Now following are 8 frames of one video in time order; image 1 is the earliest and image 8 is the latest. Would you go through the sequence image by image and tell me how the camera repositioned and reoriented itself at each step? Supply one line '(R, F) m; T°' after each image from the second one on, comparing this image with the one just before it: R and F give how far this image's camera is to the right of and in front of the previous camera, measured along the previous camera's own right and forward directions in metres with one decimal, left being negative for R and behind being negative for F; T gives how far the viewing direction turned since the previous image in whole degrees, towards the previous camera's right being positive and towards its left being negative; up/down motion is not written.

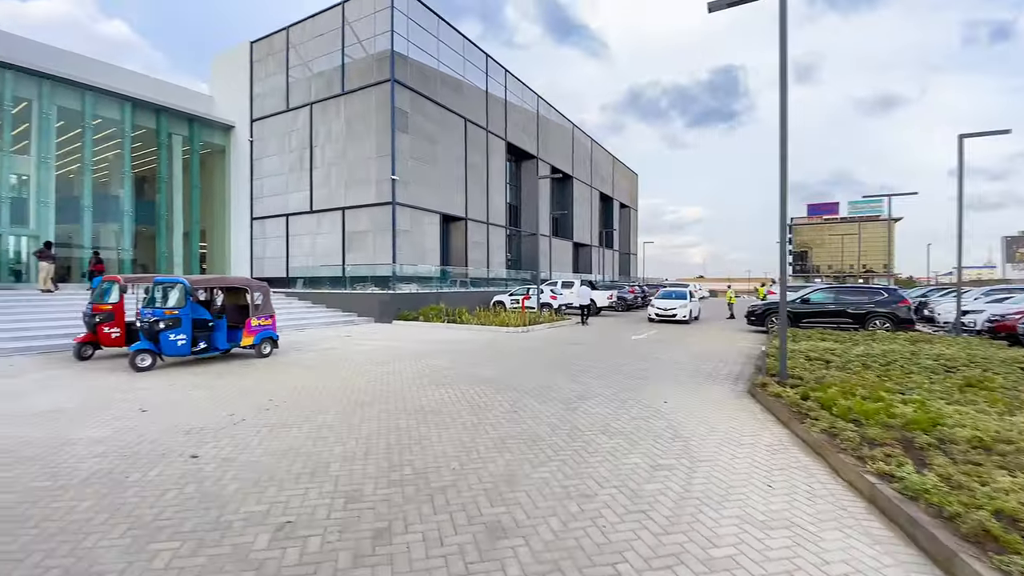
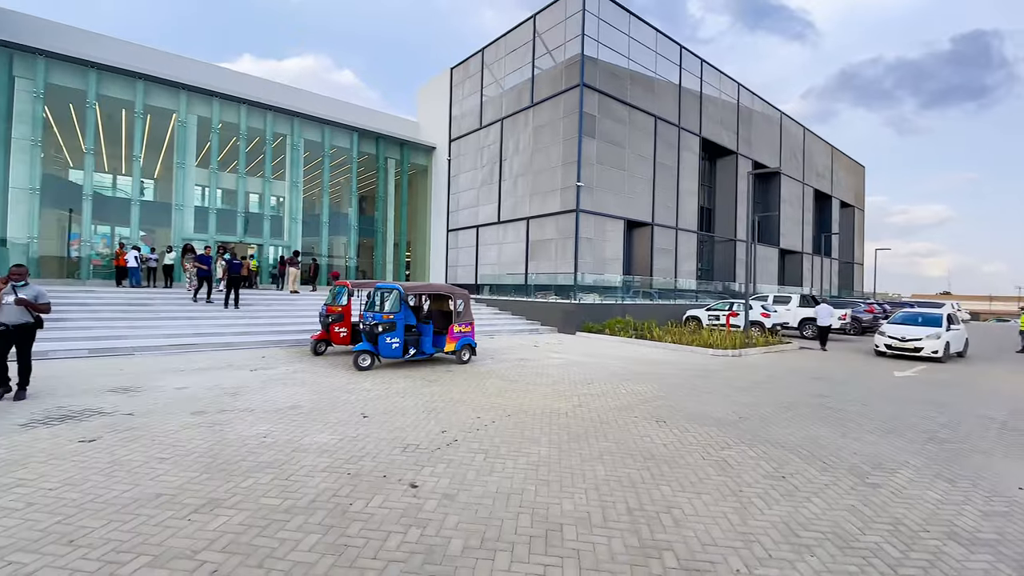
(-0.9, +1.1) m; -20°
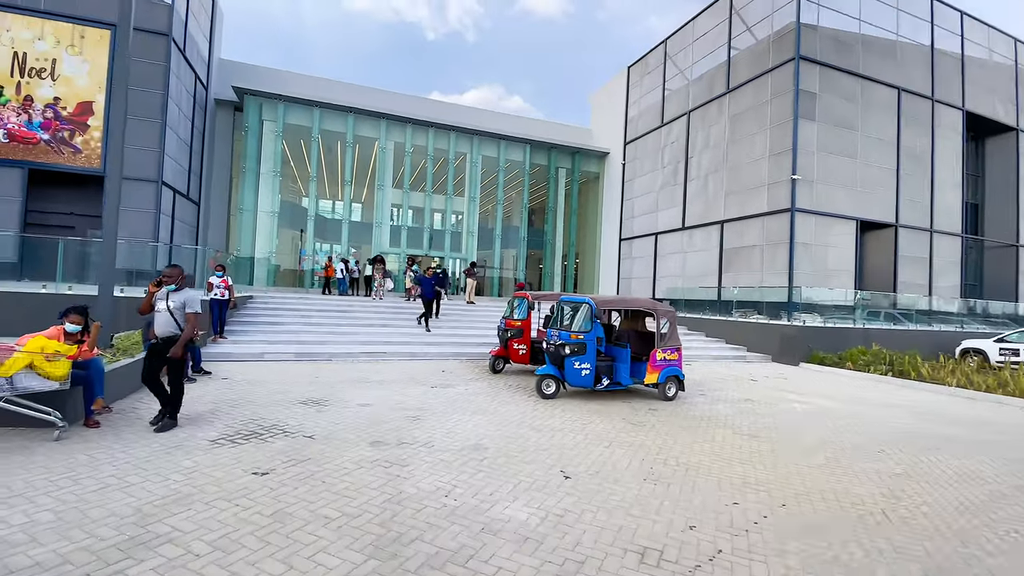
(-1.0, +1.7) m; -19°
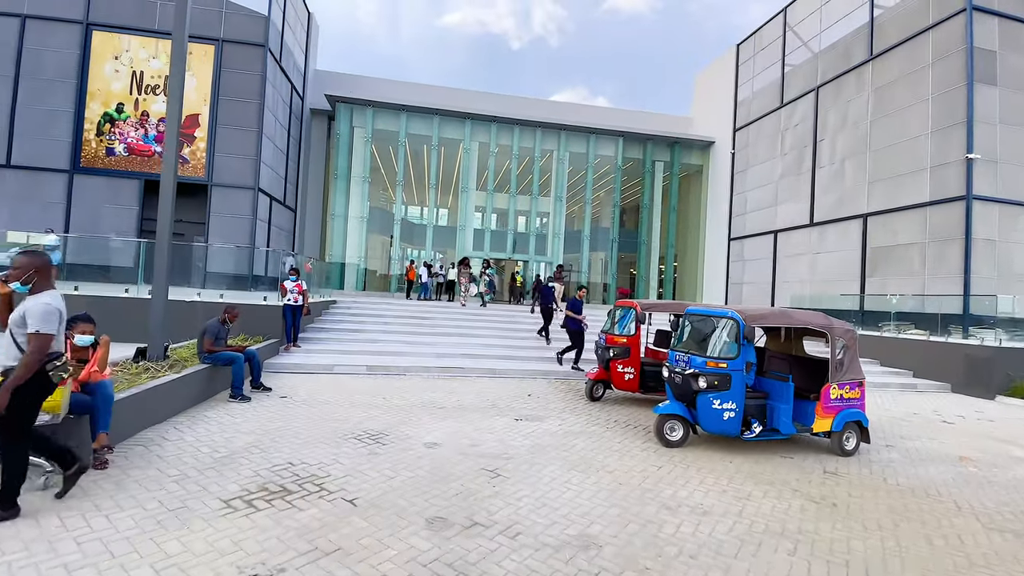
(-0.3, +1.8) m; -10°
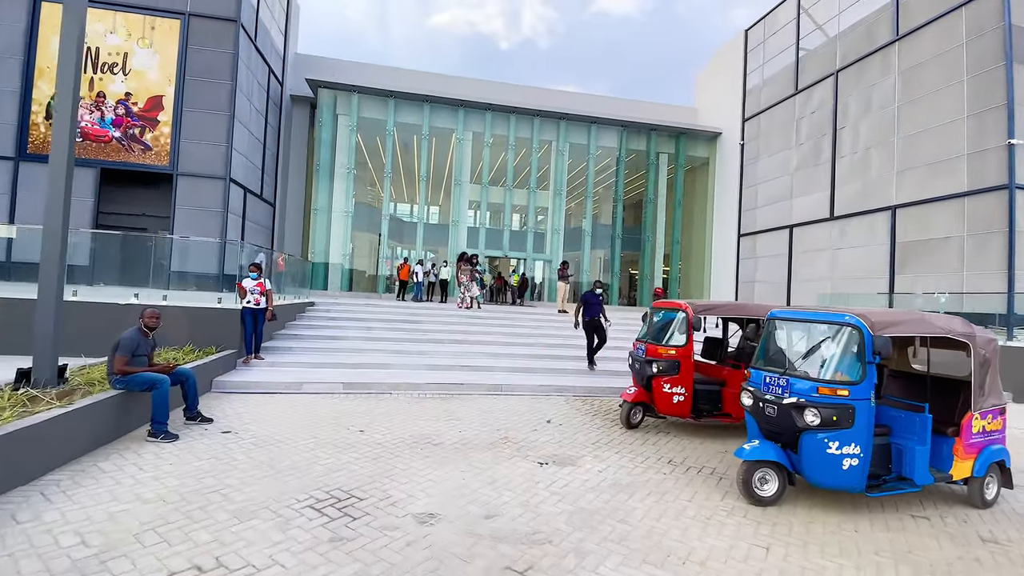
(-0.3, +1.7) m; +1°
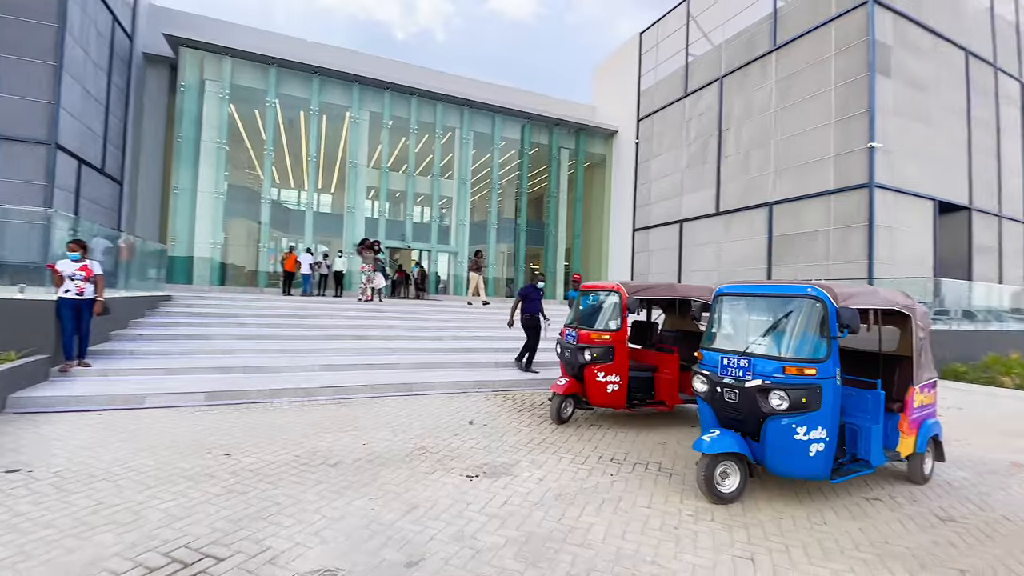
(-0.2, +0.9) m; +12°
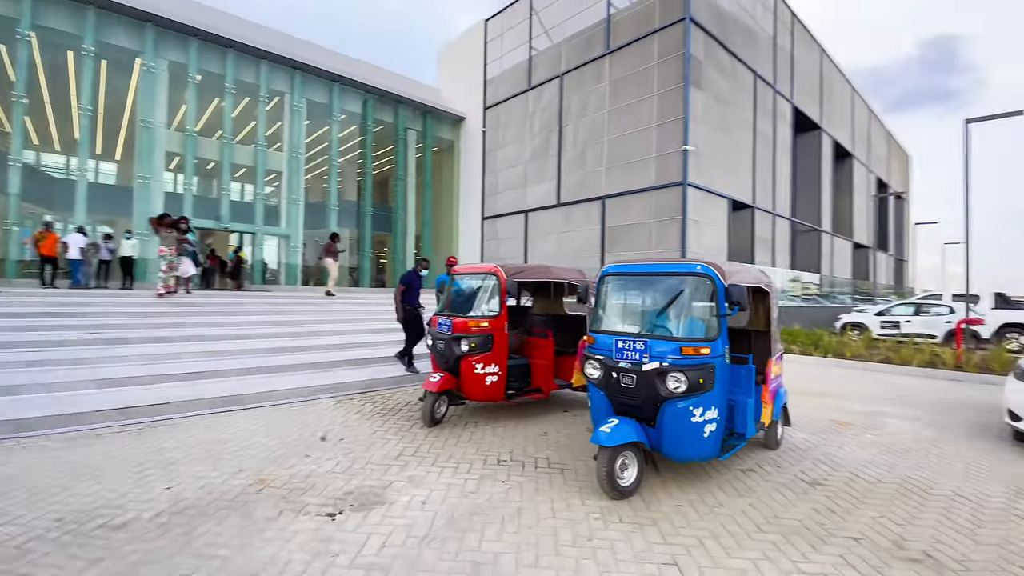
(-0.2, +0.7) m; +19°
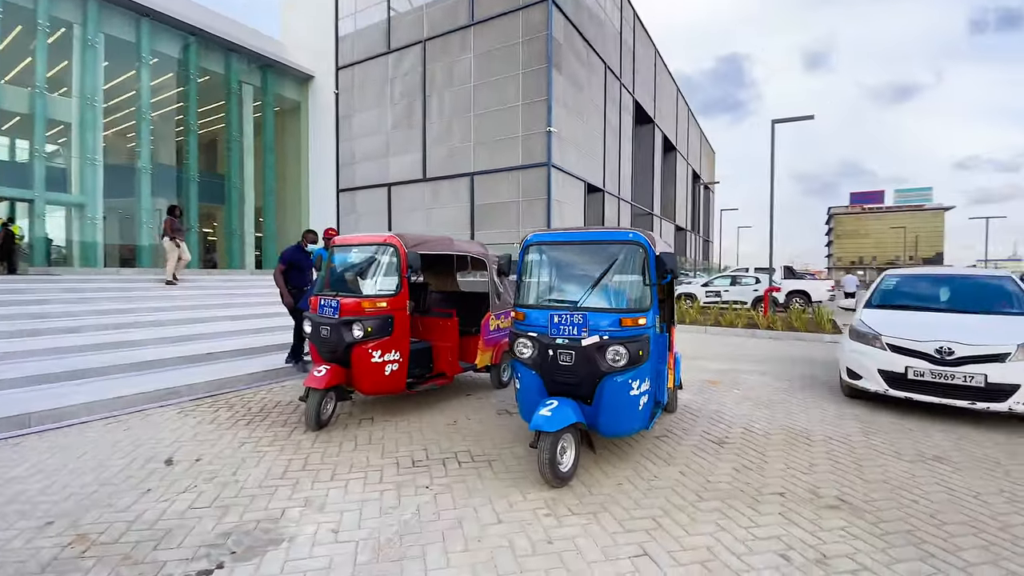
(-0.4, +0.6) m; +17°
